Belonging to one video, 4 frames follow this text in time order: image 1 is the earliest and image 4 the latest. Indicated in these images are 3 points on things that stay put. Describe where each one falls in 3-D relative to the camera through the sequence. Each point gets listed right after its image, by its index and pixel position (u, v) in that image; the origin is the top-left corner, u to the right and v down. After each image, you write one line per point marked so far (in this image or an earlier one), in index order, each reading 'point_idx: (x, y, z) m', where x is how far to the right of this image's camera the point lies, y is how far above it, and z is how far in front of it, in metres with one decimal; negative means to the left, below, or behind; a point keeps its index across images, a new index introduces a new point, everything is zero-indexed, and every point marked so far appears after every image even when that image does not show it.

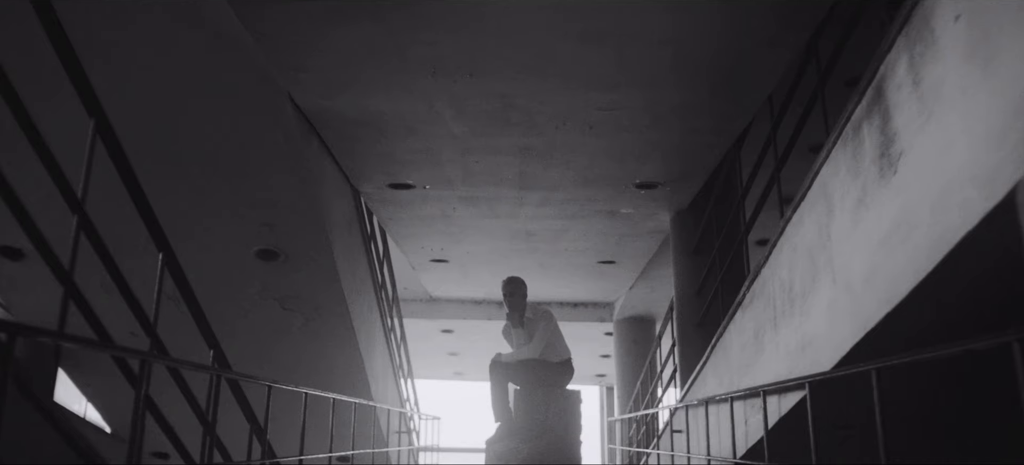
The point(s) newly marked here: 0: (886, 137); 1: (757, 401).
0: (+1.4, +0.4, +3.0) m
1: (+1.4, -0.9, +4.5) m
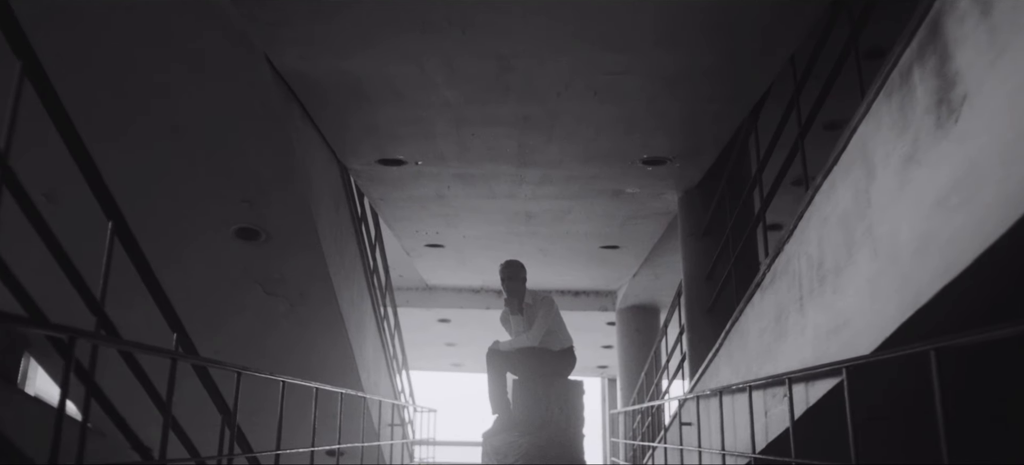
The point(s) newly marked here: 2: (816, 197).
0: (+1.4, +0.5, +2.6) m
1: (+1.4, -0.8, +4.0) m
2: (+1.4, +0.2, +3.6) m
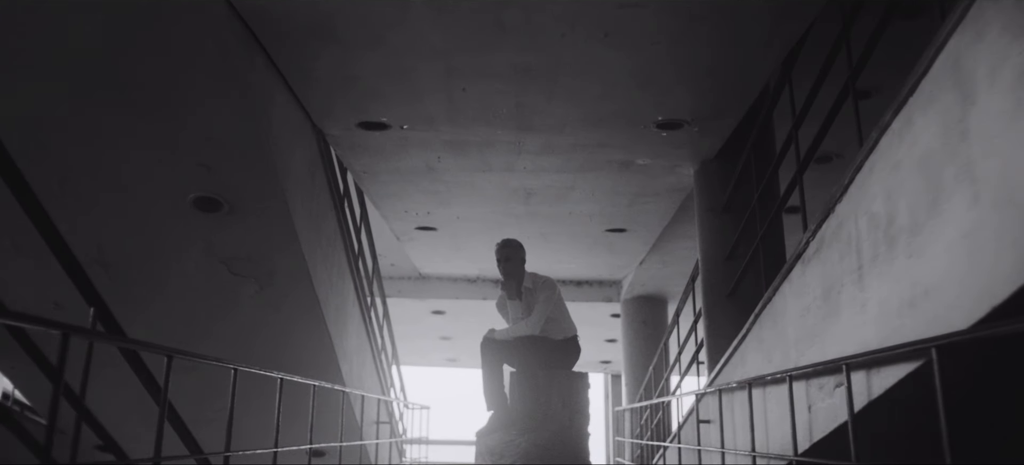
0: (+1.4, +0.7, +1.9) m
1: (+1.3, -0.6, +3.4) m
2: (+1.4, +0.3, +3.0) m
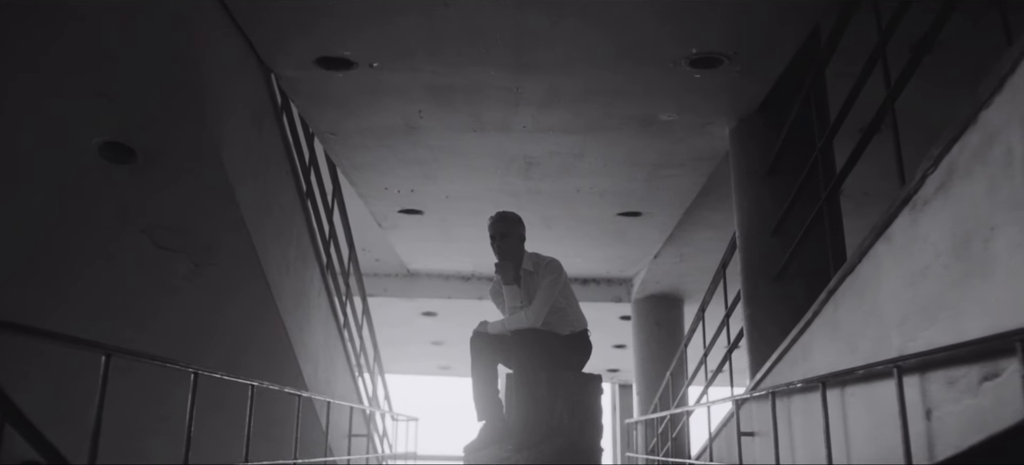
0: (+1.4, +0.9, +0.8) m
1: (+1.3, -0.4, +2.3) m
2: (+1.3, +0.6, +1.9) m
